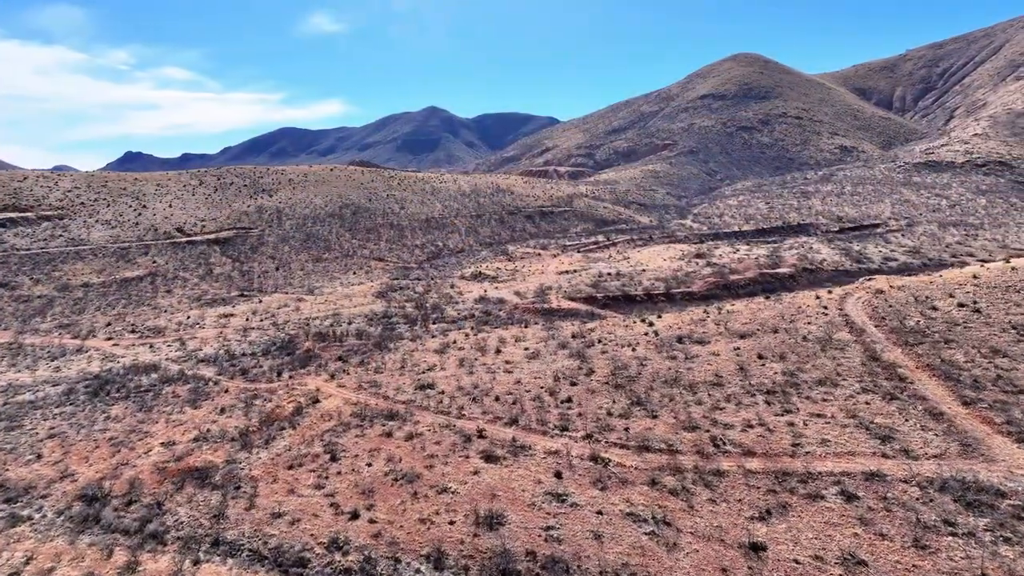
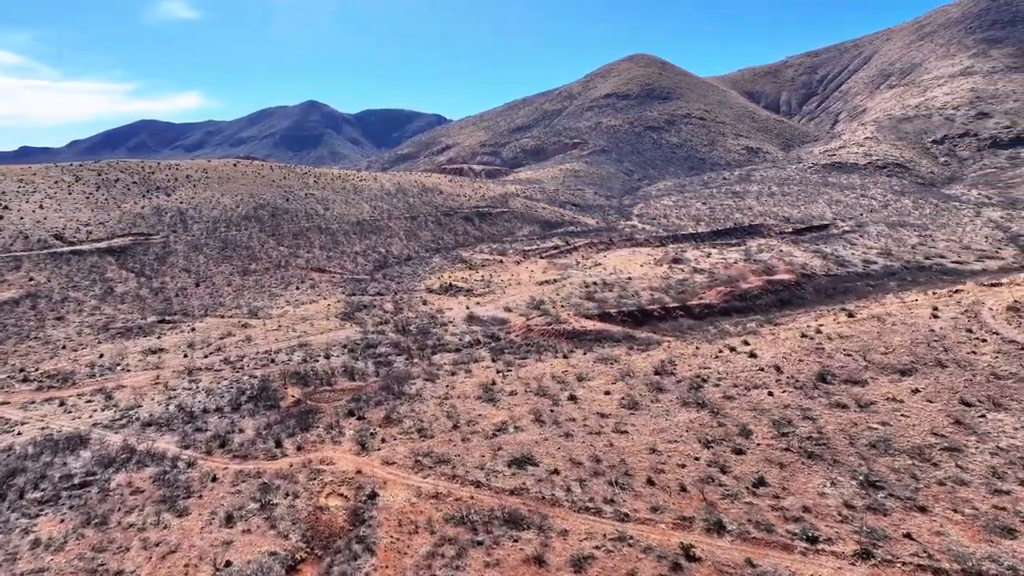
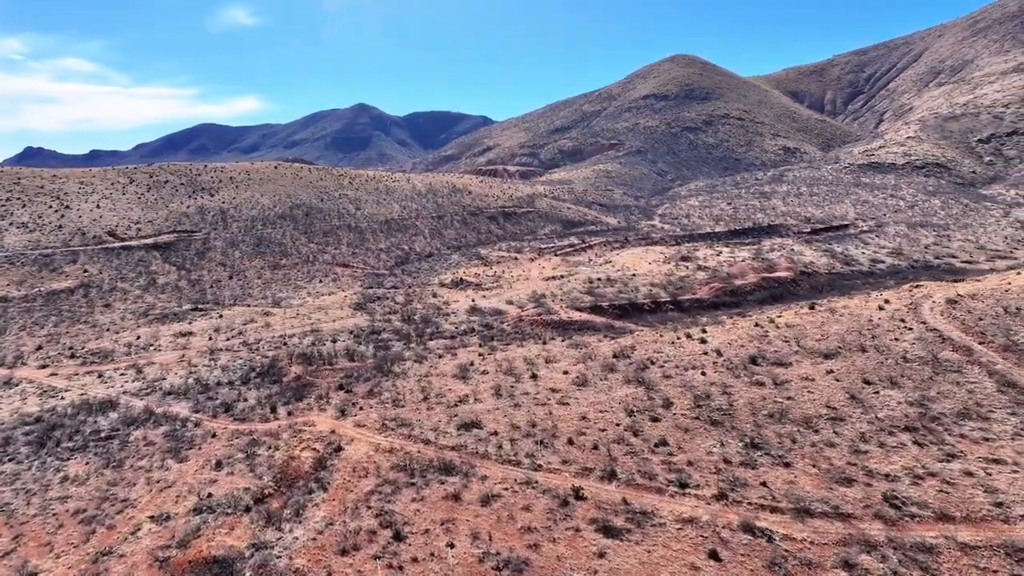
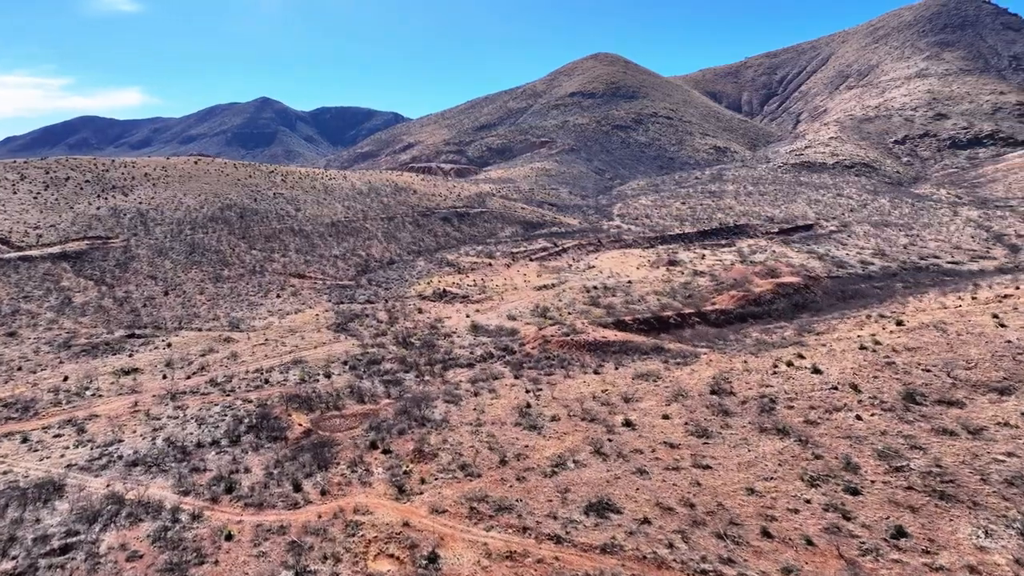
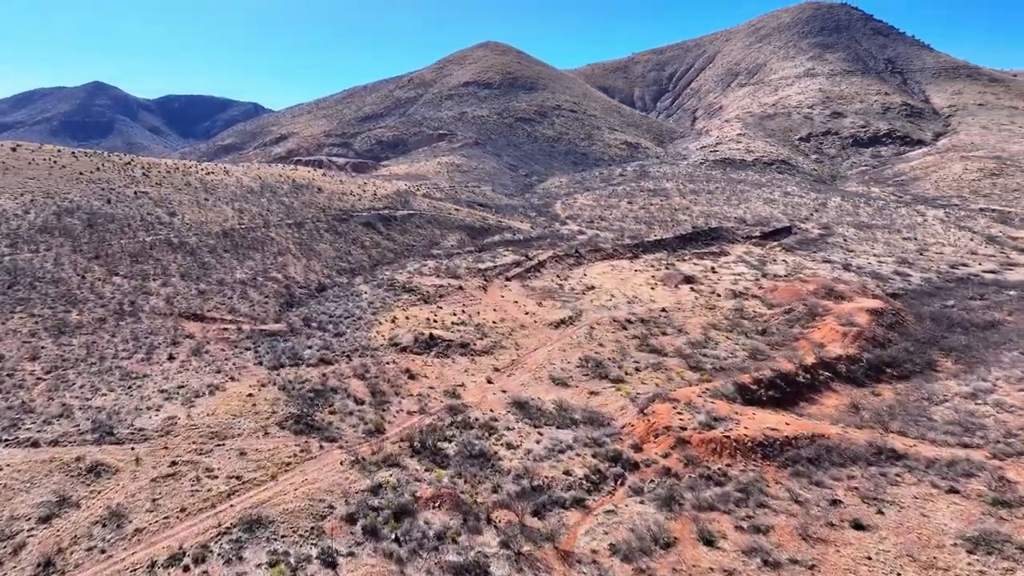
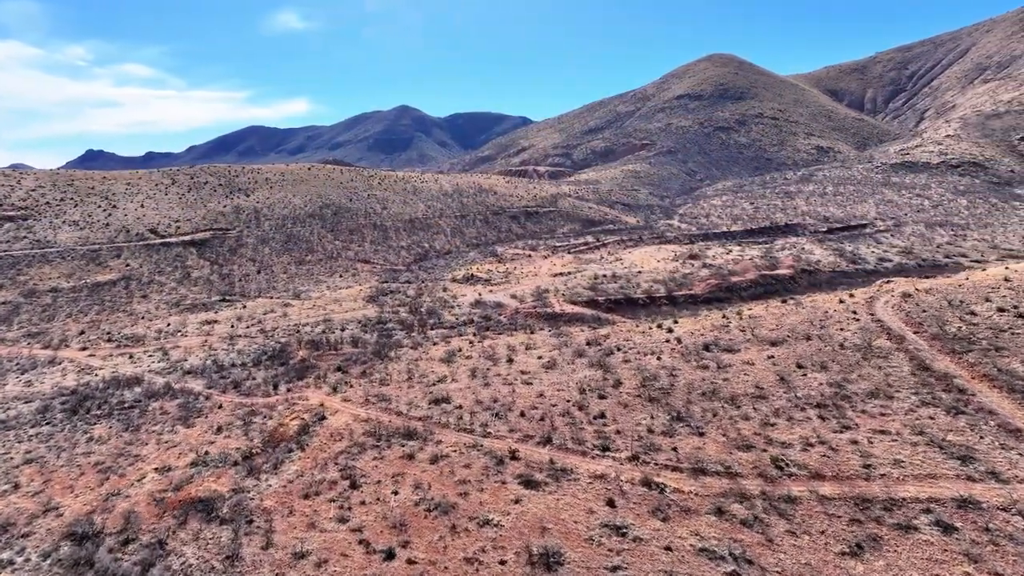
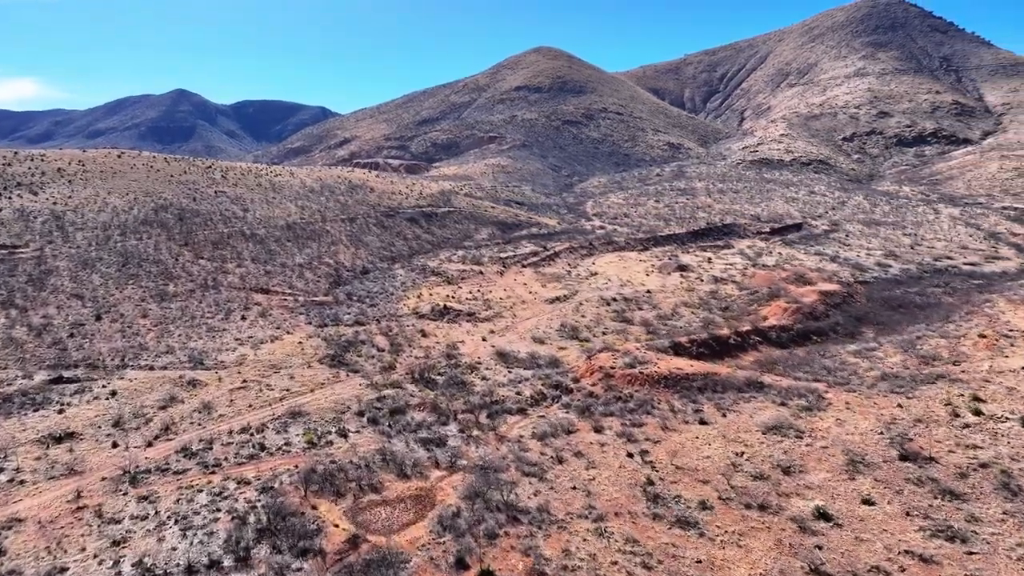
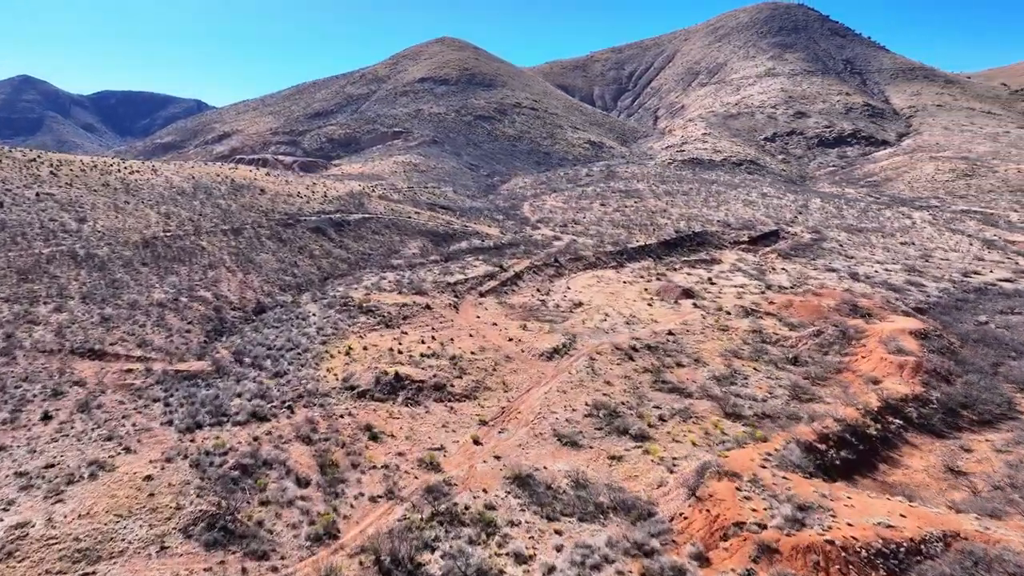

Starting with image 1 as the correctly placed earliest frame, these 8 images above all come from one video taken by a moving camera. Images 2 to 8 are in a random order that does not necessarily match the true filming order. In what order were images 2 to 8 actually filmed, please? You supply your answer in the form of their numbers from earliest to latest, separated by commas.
6, 3, 2, 4, 7, 5, 8
